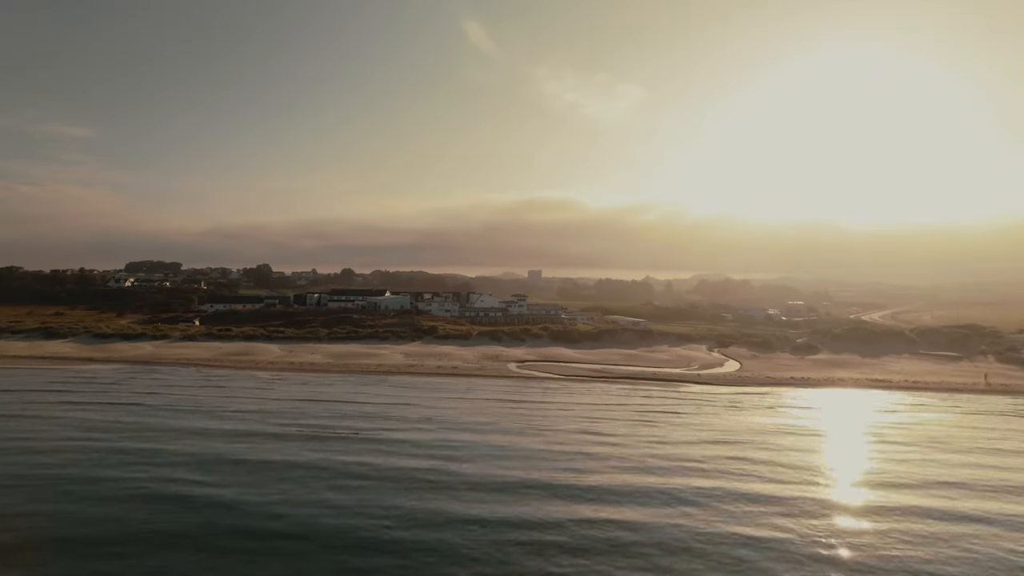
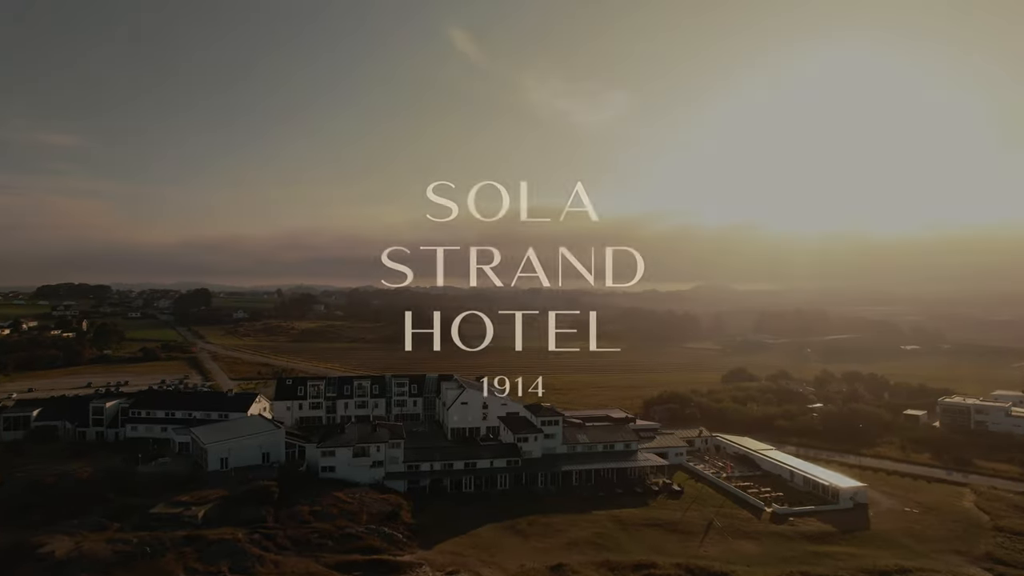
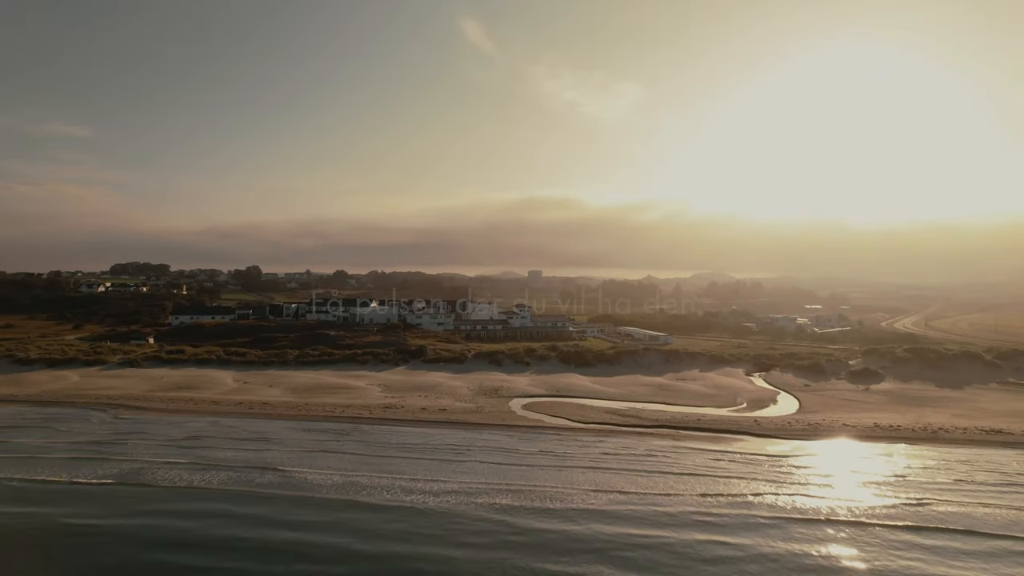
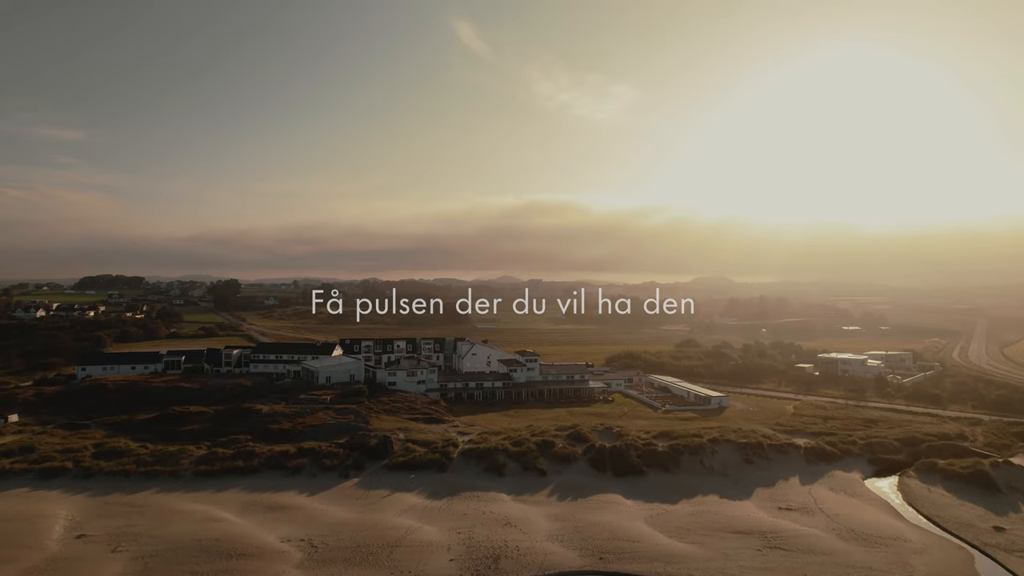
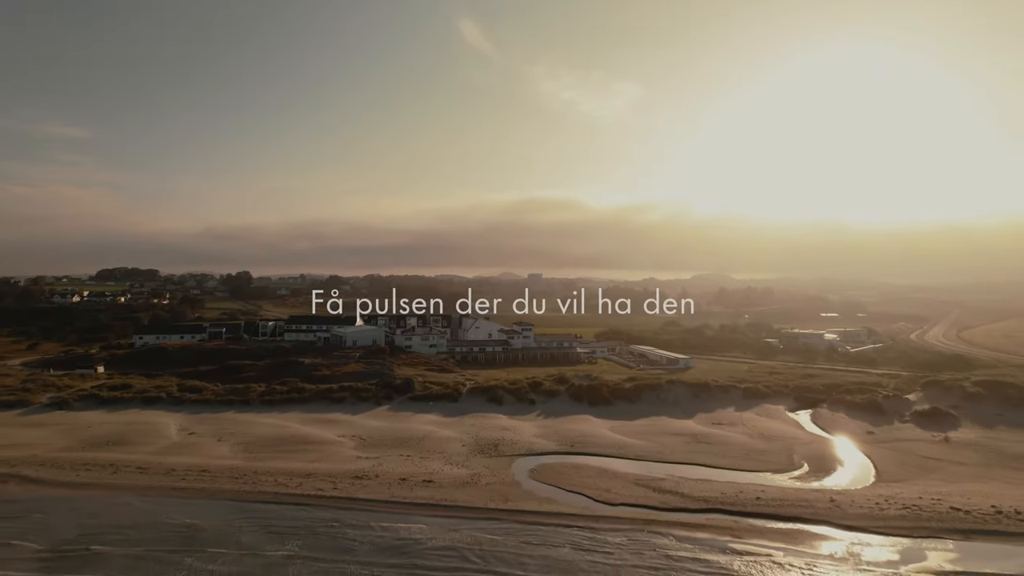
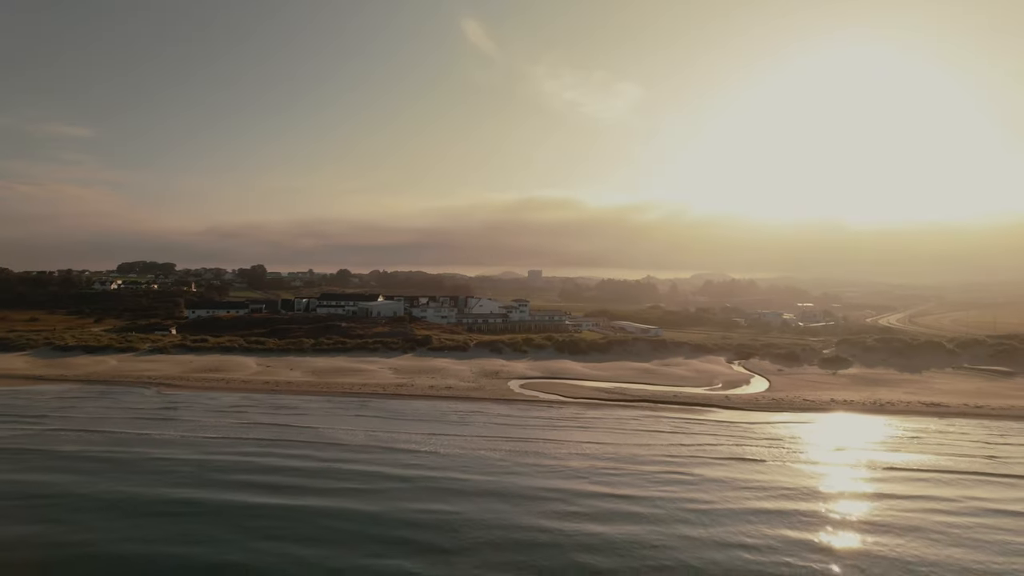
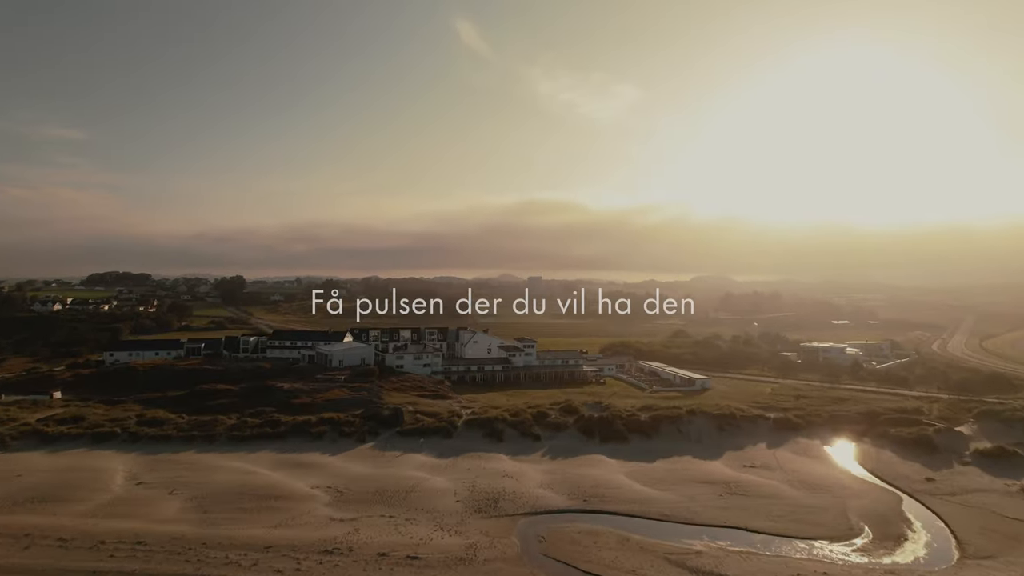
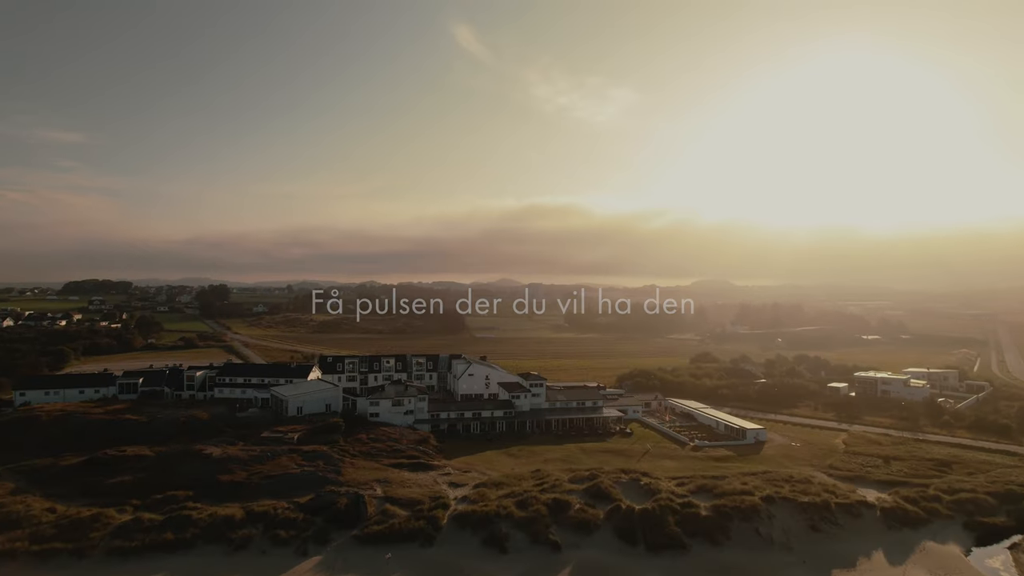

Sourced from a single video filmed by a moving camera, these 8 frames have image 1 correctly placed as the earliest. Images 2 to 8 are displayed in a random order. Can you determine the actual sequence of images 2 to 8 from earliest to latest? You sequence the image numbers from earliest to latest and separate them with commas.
6, 3, 5, 7, 4, 8, 2
